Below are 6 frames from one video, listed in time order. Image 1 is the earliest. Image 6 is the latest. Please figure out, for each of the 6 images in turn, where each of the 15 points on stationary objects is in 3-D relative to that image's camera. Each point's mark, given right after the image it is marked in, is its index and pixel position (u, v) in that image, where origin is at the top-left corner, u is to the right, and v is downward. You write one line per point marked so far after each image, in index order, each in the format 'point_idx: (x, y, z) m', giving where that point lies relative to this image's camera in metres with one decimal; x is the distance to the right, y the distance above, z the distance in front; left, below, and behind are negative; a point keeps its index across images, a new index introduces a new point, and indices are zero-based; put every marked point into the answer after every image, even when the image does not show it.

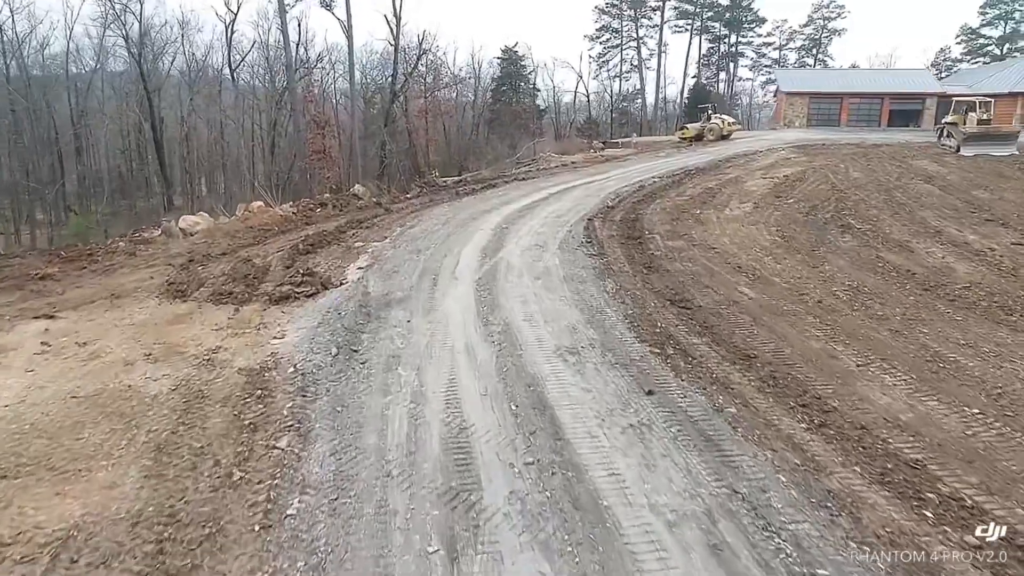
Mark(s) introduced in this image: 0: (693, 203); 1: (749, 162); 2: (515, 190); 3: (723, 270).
0: (+3.8, +1.8, +15.0) m
1: (+6.3, +3.4, +18.9) m
2: (+0.1, +2.5, +17.8) m
3: (+3.1, +0.3, +10.5) m
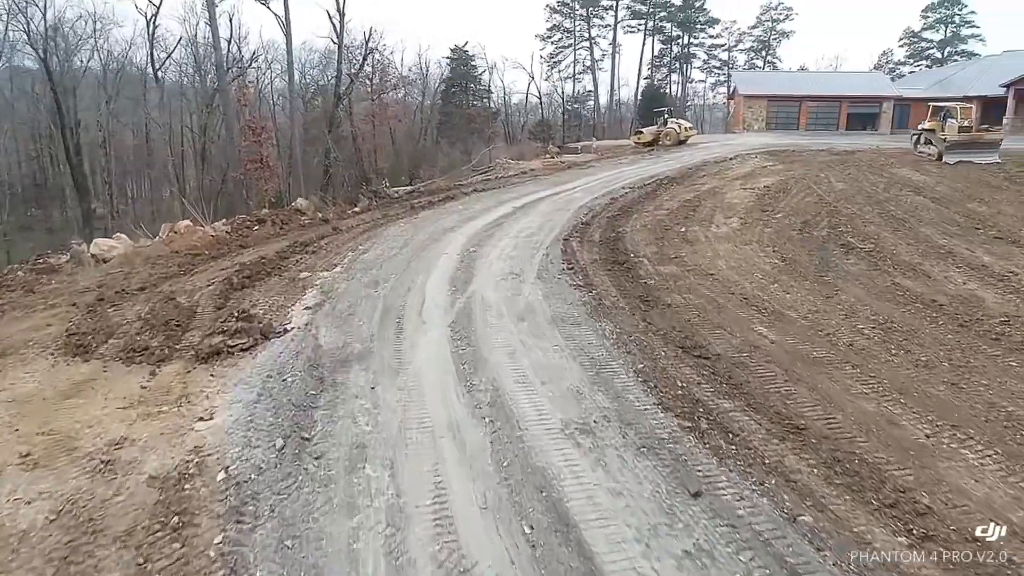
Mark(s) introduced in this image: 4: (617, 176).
0: (+3.1, +1.3, +13.7) m
1: (+5.3, +3.0, +17.9) m
2: (-0.8, +1.9, +16.3) m
3: (+2.8, -0.2, +9.2) m
4: (+2.9, +3.0, +19.4) m
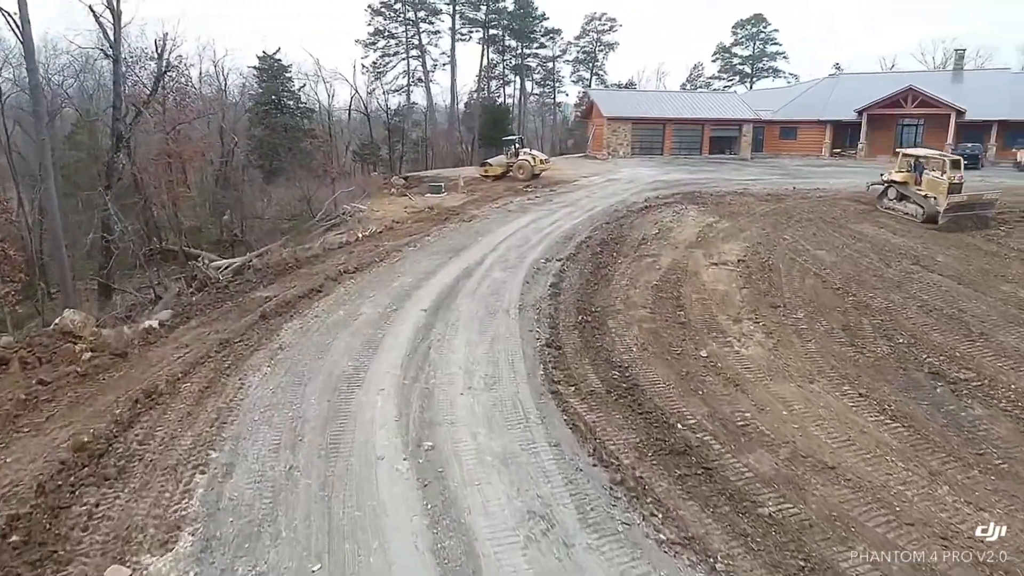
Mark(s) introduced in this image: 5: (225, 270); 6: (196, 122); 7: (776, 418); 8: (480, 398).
0: (+2.2, -0.5, +9.8) m
1: (+3.0, +1.2, +14.4) m
2: (-2.4, -0.2, +11.2) m
3: (+3.2, -2.1, +5.4) m
4: (+0.2, +1.1, +15.1) m
5: (-5.6, +0.4, +13.9) m
6: (-8.4, +4.5, +18.9) m
7: (+2.8, -1.4, +7.5) m
8: (-0.4, -1.2, +7.9) m
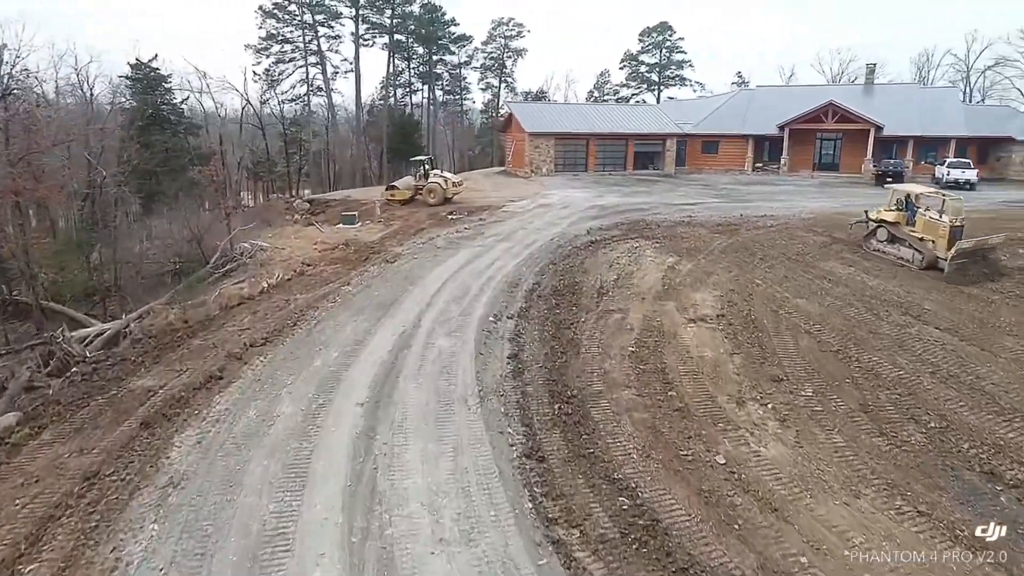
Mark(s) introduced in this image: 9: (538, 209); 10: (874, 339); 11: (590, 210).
0: (+1.8, -1.5, +8.1) m
1: (+1.9, +0.3, +12.7) m
2: (-2.9, -1.3, +8.8) m
3: (+3.5, -3.0, +3.9) m
4: (-0.9, +0.1, +13.1) m
5: (-6.5, -0.8, +11.1) m
6: (-10.1, +3.1, +15.6) m
7: (+2.7, -2.3, +5.9) m
8: (-0.5, -2.2, +5.9) m
9: (+0.7, +2.1, +19.0) m
10: (+5.0, -0.7, +9.9) m
11: (+2.0, +2.0, +18.5) m
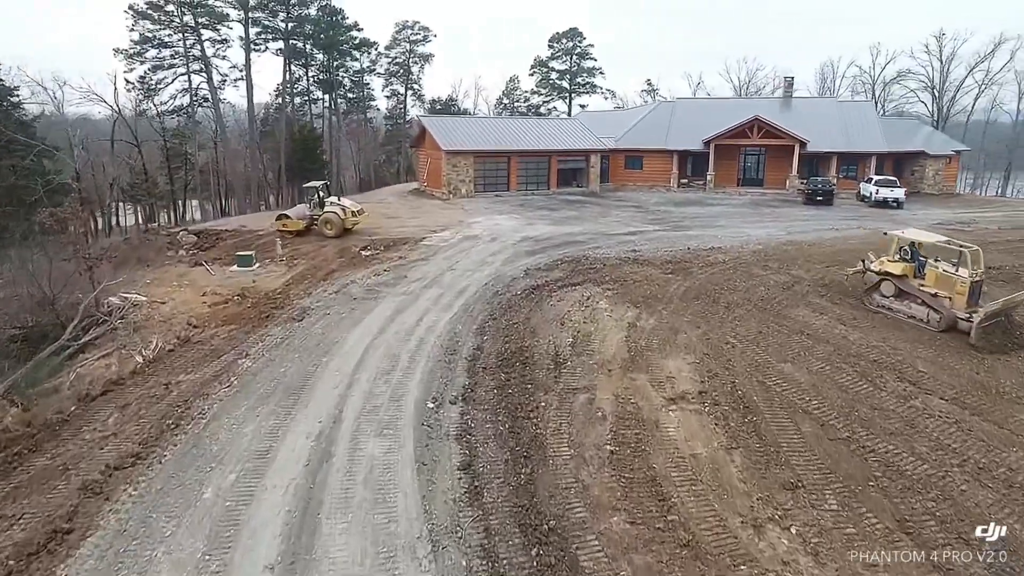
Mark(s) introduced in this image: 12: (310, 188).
0: (+1.4, -2.4, +6.4) m
1: (+0.9, -0.7, +10.9) m
2: (-3.3, -2.4, +6.4) m
3: (+3.8, -3.9, +2.4) m
4: (-1.9, -1.0, +10.9) m
5: (-7.2, -2.1, +8.2) m
6: (-11.4, +1.8, +12.2) m
7: (+2.7, -3.2, +4.3) m
8: (-0.4, -3.2, +3.8) m
9: (-1.2, +1.1, +17.0) m
10: (+4.5, -1.6, +8.6) m
11: (+0.2, +1.1, +16.7) m
12: (-5.1, +2.6, +18.6) m
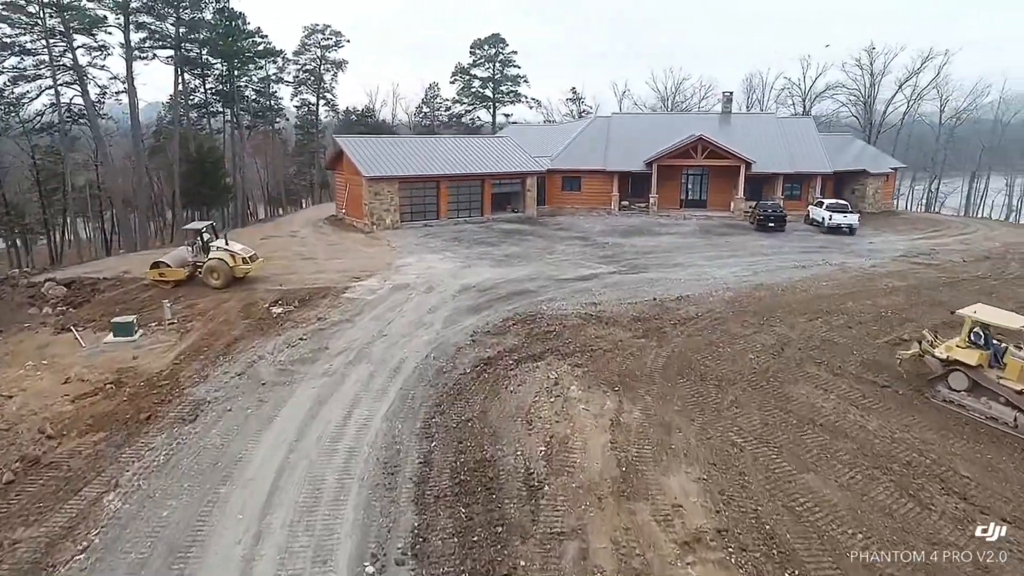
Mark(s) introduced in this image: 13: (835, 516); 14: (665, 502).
0: (+1.5, -3.6, +4.3) m
1: (+0.4, -1.8, +8.8) m
2: (-3.2, -3.7, +3.8) m
3: (+4.3, -4.9, +0.6) m
4: (-2.4, -2.2, +8.5) m
5: (-7.3, -3.4, +5.1) m
6: (-12.1, +0.3, +8.6) m
7: (+3.0, -4.3, +2.4) m
8: (-0.1, -4.4, +1.5) m
9: (-2.4, -0.1, +14.5) m
10: (+4.2, -2.6, +6.8) m
11: (-1.0, -0.1, +14.4) m
12: (-6.6, +1.3, +15.7) m
13: (+3.4, -2.4, +7.5) m
14: (+1.6, -2.3, +7.6) m
